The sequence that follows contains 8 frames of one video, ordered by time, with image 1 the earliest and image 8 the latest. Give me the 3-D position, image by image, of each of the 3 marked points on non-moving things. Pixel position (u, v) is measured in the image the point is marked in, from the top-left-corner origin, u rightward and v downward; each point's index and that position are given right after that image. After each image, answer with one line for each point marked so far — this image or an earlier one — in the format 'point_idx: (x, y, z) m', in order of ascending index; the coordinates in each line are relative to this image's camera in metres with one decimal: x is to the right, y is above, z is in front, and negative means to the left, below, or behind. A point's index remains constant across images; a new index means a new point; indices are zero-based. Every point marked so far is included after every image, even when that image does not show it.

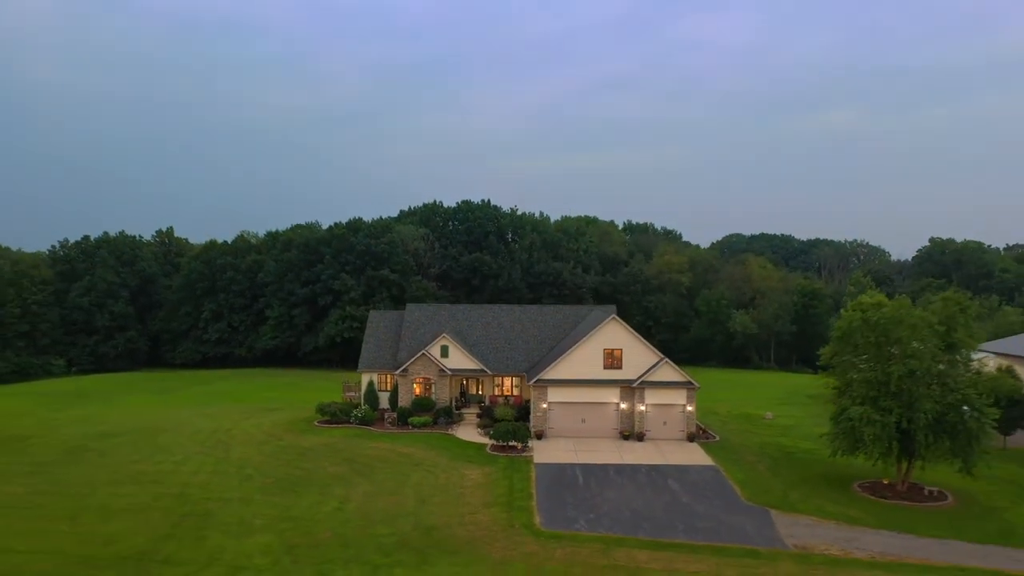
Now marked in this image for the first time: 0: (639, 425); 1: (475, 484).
0: (+2.6, -2.8, +16.6) m
1: (-0.6, -3.2, +13.5) m
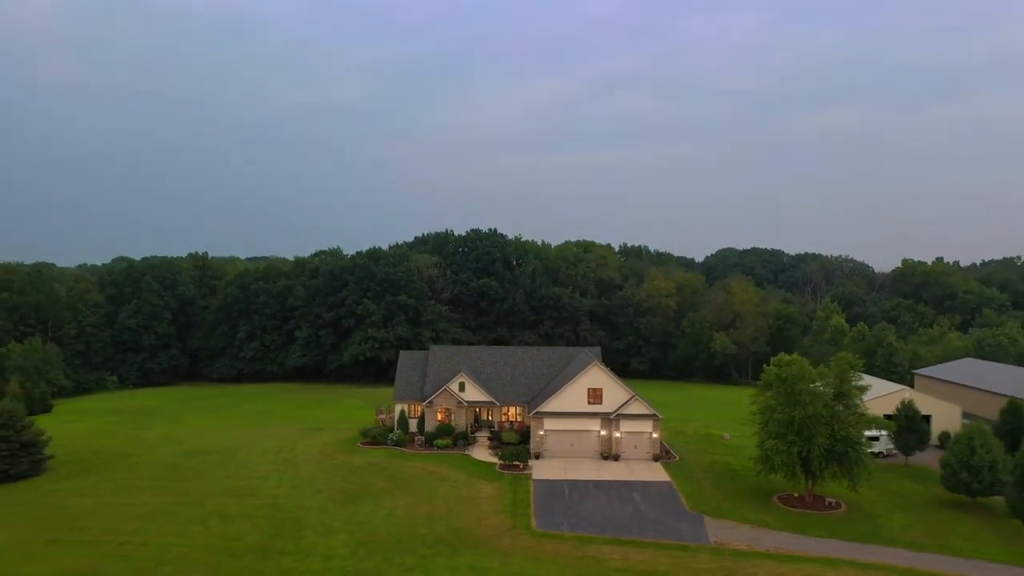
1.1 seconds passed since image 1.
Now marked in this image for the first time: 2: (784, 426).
0: (+2.7, -4.1, +21.0) m
1: (-0.5, -4.6, +18.0) m
2: (+5.8, -3.0, +17.4) m
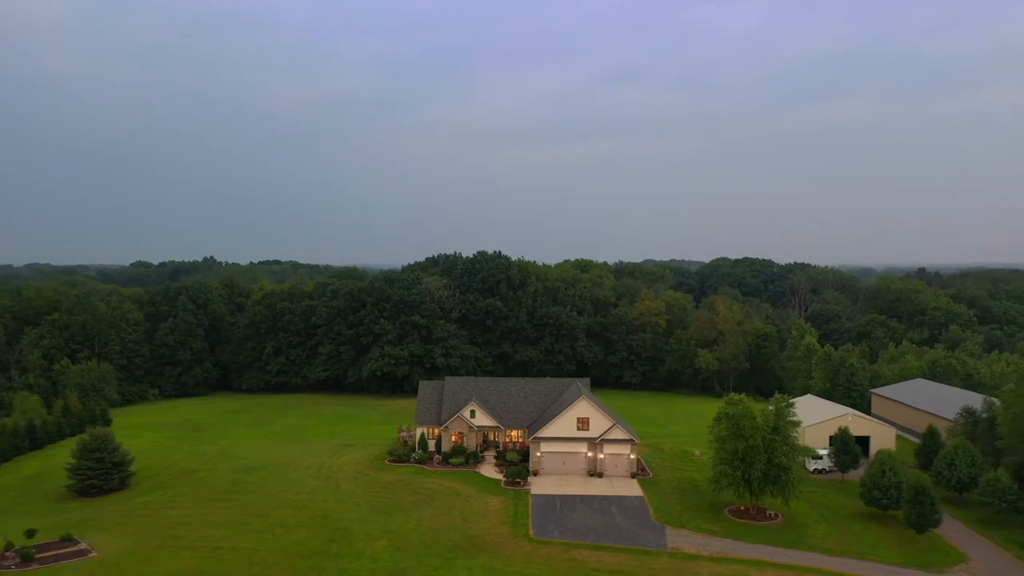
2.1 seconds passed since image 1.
0: (+2.7, -5.5, +25.4) m
1: (-0.4, -6.0, +22.3) m
2: (+5.9, -4.5, +21.7) m
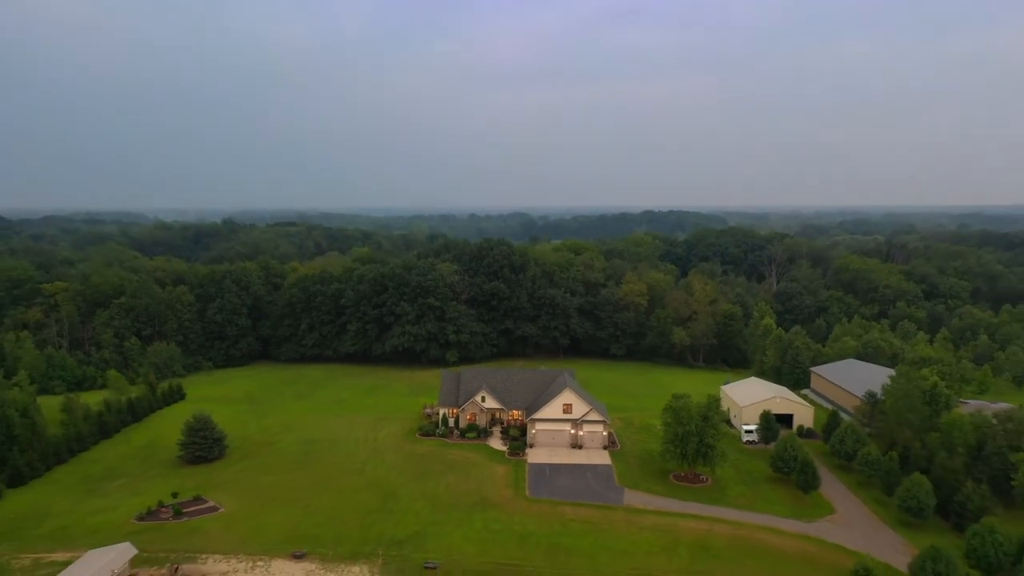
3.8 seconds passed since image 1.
0: (+2.8, -6.2, +33.4) m
1: (-0.4, -6.9, +30.4) m
2: (+5.9, -5.4, +29.7) m
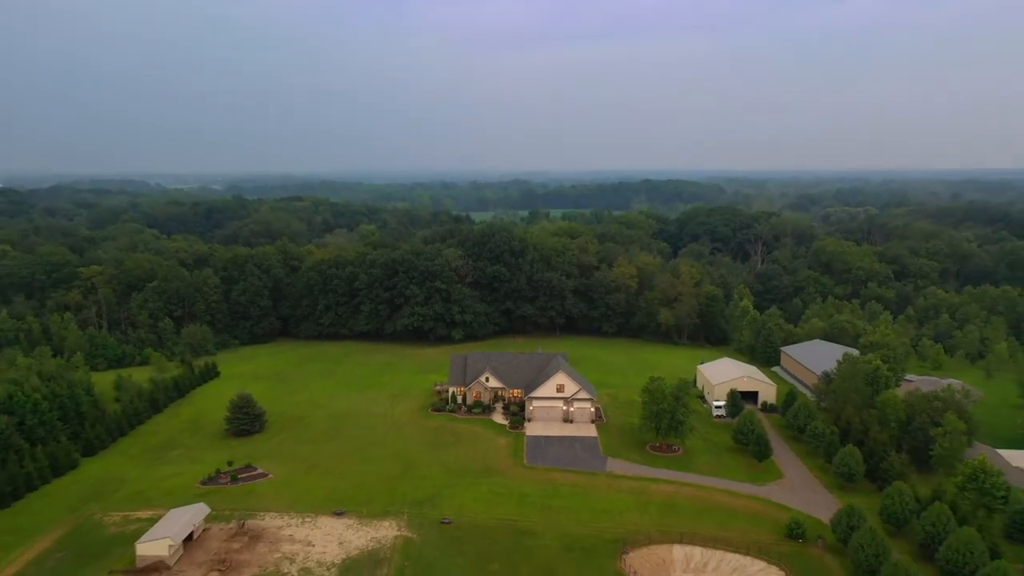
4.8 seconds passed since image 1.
0: (+2.8, -6.0, +38.6) m
1: (-0.4, -6.8, +35.6) m
2: (+5.9, -5.3, +34.8) m
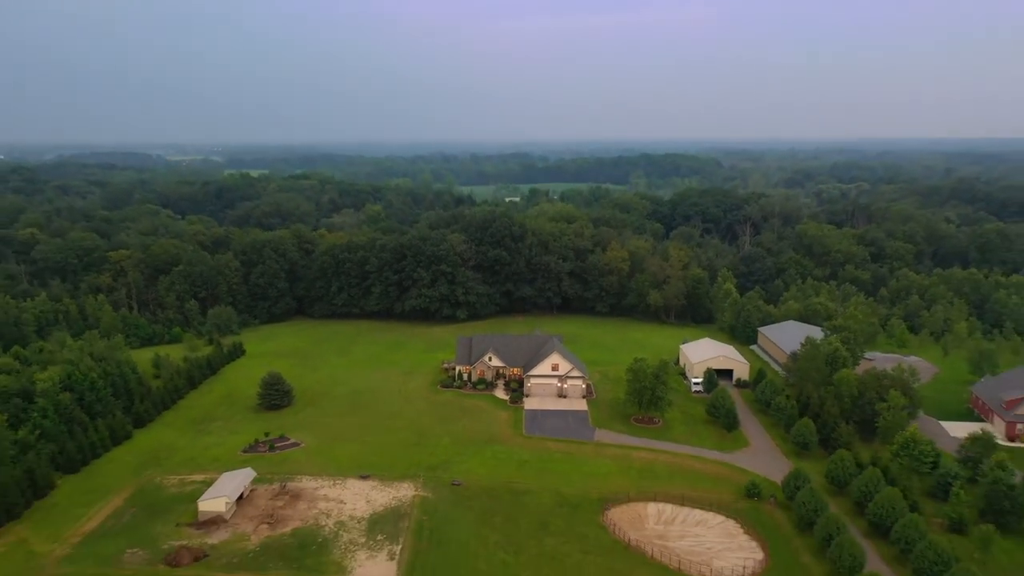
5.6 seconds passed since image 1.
0: (+2.8, -5.4, +43.4) m
1: (-0.3, -6.4, +40.5) m
2: (+6.0, -4.9, +39.6) m
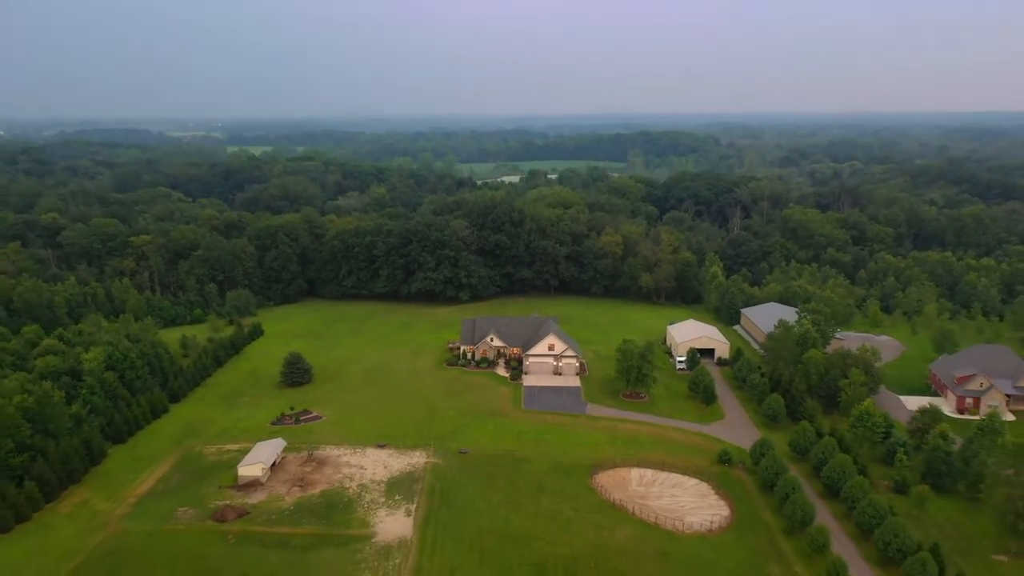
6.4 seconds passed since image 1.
0: (+2.8, -4.7, +47.5) m
1: (-0.3, -5.7, +44.7) m
2: (+6.0, -4.3, +43.8) m
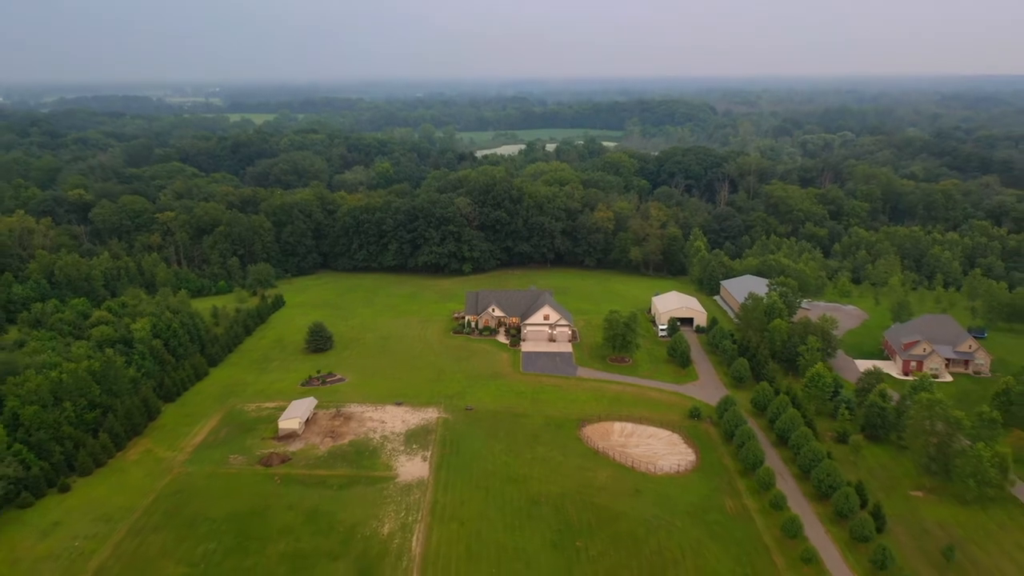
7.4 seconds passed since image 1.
0: (+2.8, -3.1, +53.3) m
1: (-0.4, -4.3, +50.4) m
2: (+5.9, -2.9, +49.5) m
